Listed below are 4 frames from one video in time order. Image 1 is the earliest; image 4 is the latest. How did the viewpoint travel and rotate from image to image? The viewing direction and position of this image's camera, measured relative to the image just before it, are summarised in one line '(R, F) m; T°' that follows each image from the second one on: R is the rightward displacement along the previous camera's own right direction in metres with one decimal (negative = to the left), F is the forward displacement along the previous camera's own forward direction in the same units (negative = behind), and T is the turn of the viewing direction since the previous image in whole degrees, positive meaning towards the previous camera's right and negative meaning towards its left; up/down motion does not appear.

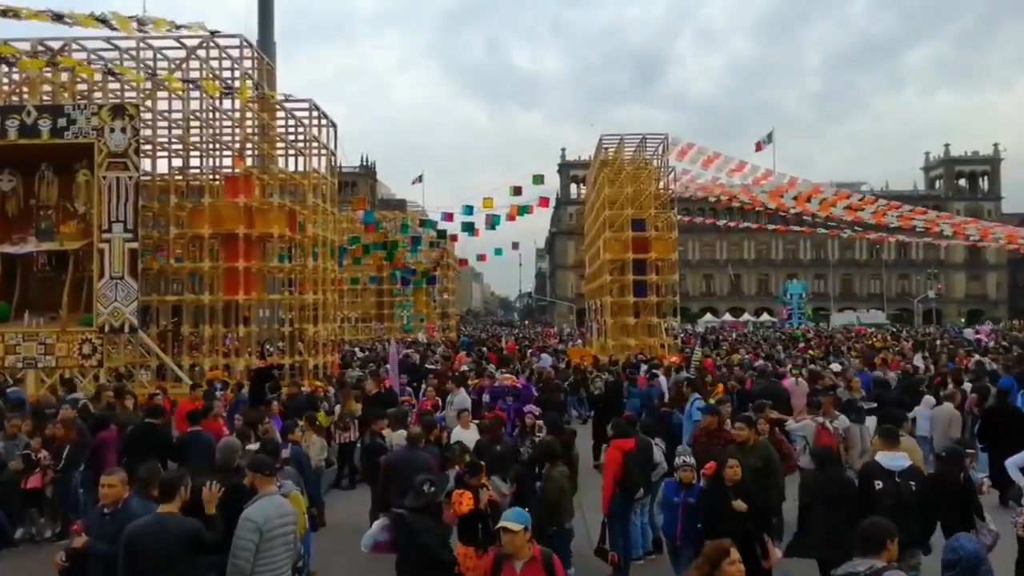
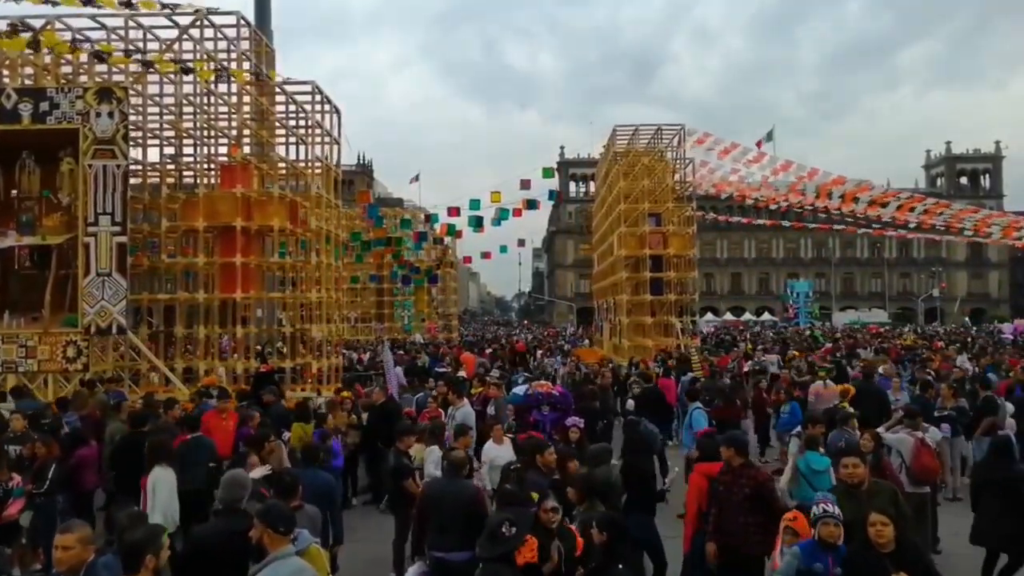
(-0.5, +1.5) m; 0°
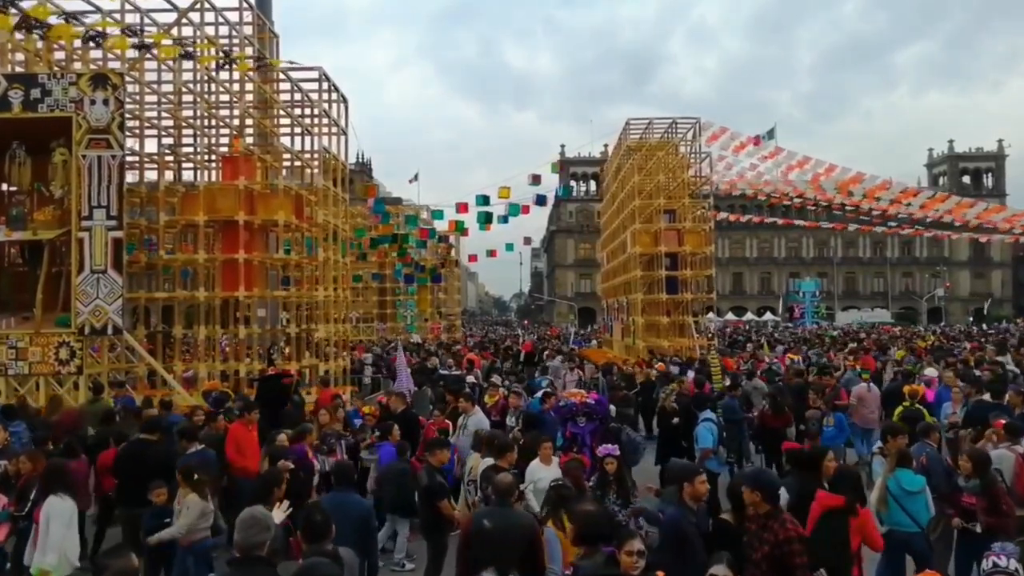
(-0.4, +1.0) m; 0°
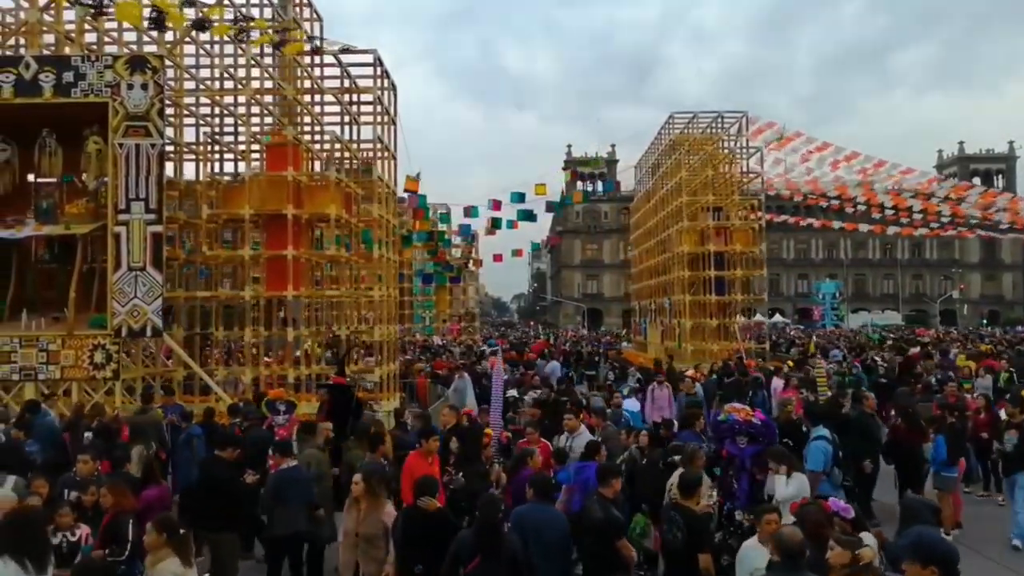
(-1.2, +1.2) m; 0°
